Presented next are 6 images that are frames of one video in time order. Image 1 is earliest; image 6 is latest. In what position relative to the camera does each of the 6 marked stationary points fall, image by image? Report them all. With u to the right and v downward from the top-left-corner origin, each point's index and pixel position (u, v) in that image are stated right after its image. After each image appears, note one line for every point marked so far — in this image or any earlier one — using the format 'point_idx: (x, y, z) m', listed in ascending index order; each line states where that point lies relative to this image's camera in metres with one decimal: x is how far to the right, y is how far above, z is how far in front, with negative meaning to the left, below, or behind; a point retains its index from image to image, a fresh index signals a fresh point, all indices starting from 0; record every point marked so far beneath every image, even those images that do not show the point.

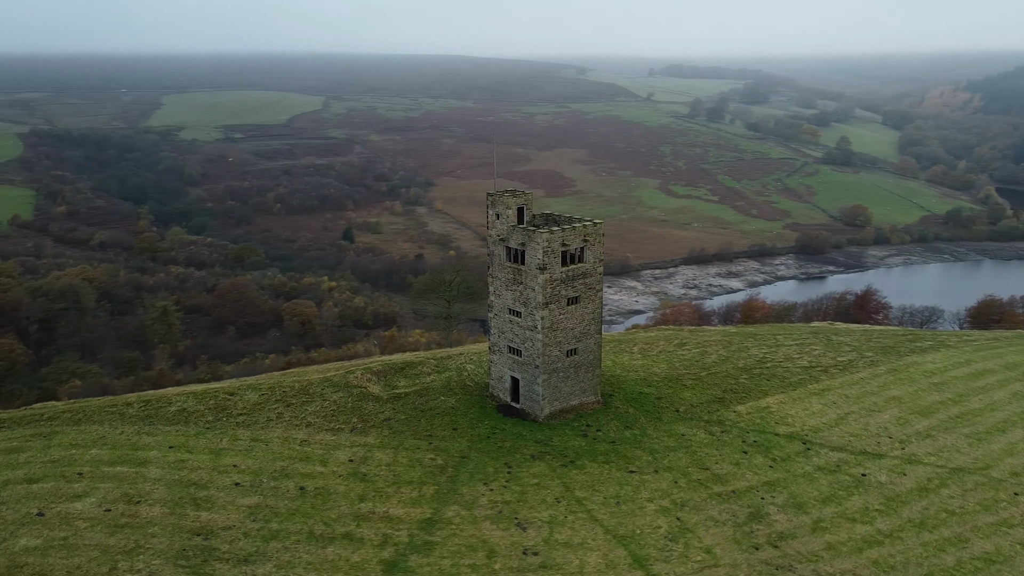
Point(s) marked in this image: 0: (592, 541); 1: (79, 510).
0: (+1.5, -4.8, +15.3) m
1: (-8.2, -4.2, +15.3) m
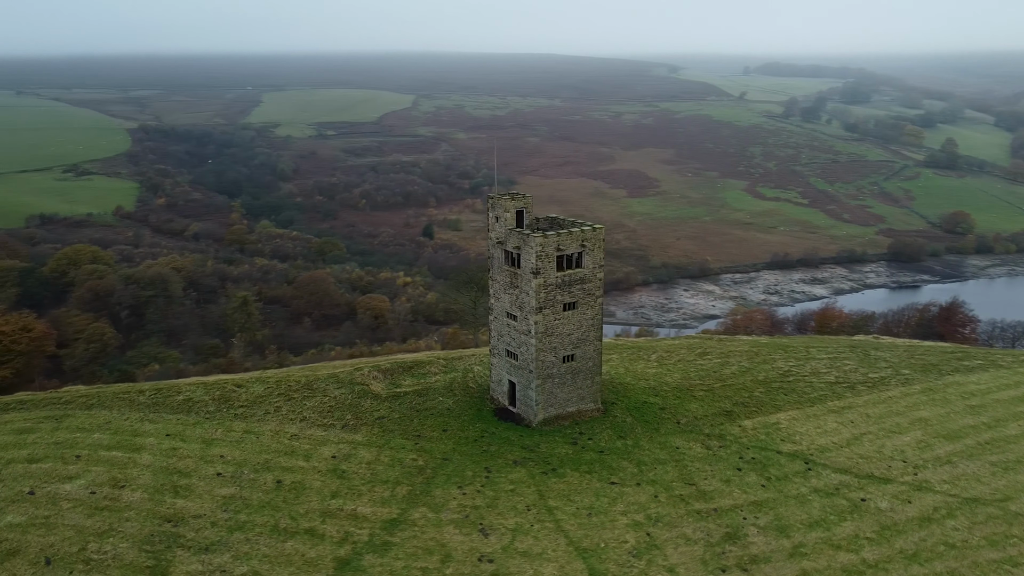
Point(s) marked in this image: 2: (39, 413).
0: (+0.7, -5.0, +15.1) m
1: (-8.9, -4.1, +16.1) m
2: (-11.5, -3.0, +19.6) m
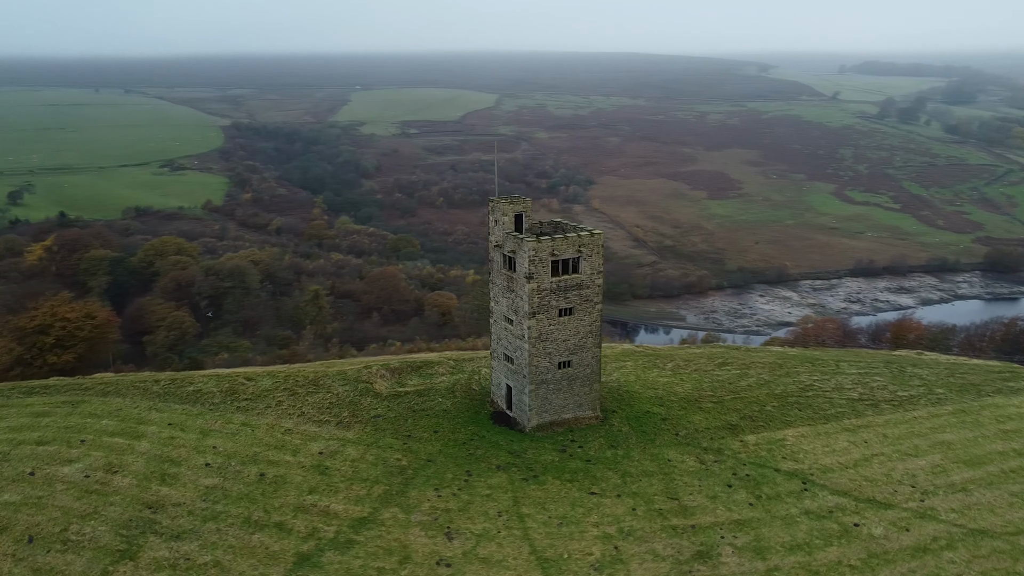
0: (0.0, -5.1, +15.0) m
1: (-9.5, -3.9, +17.0) m
2: (-11.6, -2.8, +20.7) m
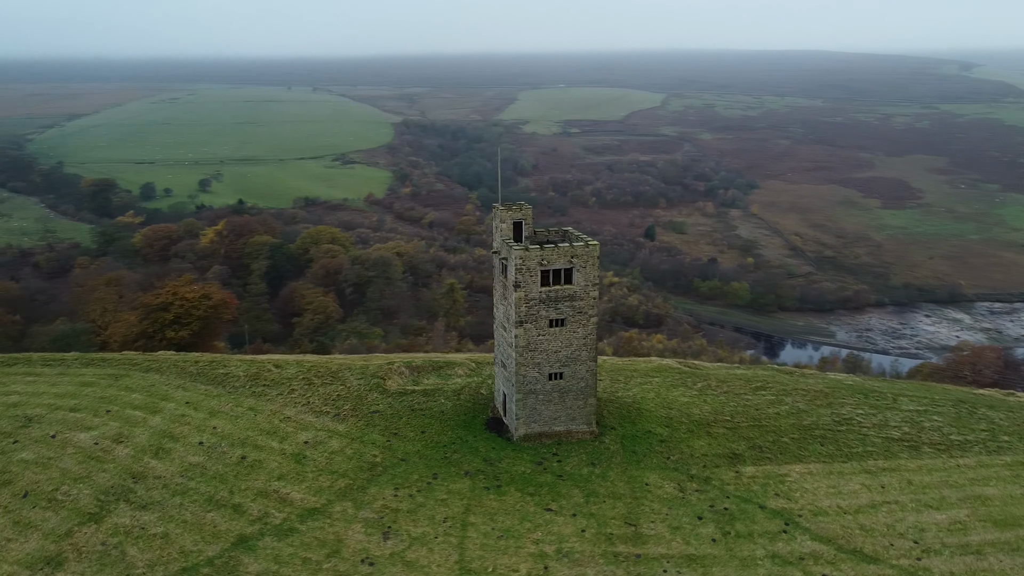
0: (-1.5, -5.2, +15.1) m
1: (-10.2, -3.6, +19.0) m
2: (-11.5, -2.4, +23.0) m
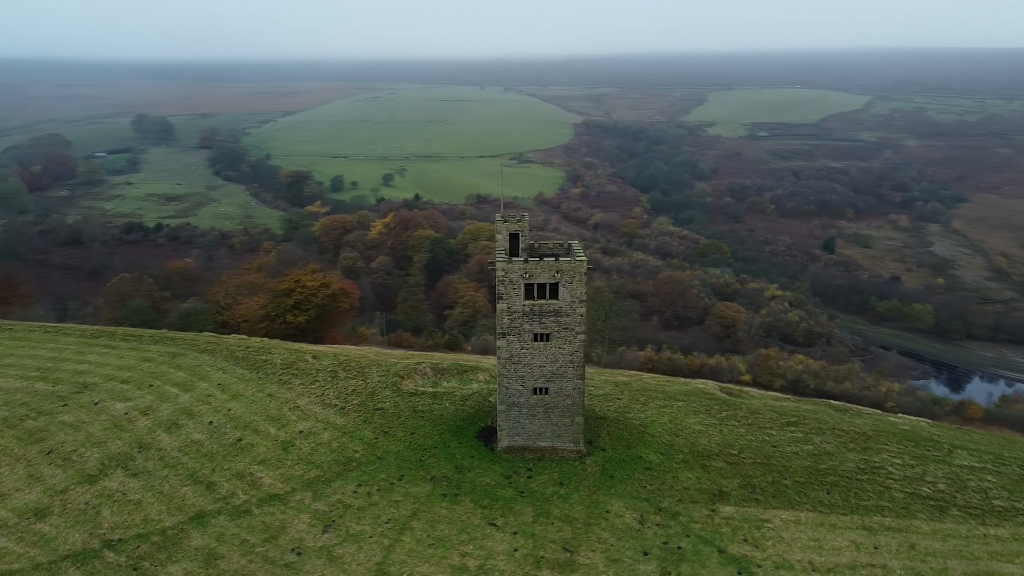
0: (-3.0, -5.4, +15.6) m
1: (-10.6, -3.2, +21.4) m
2: (-10.8, -1.9, +25.6) m
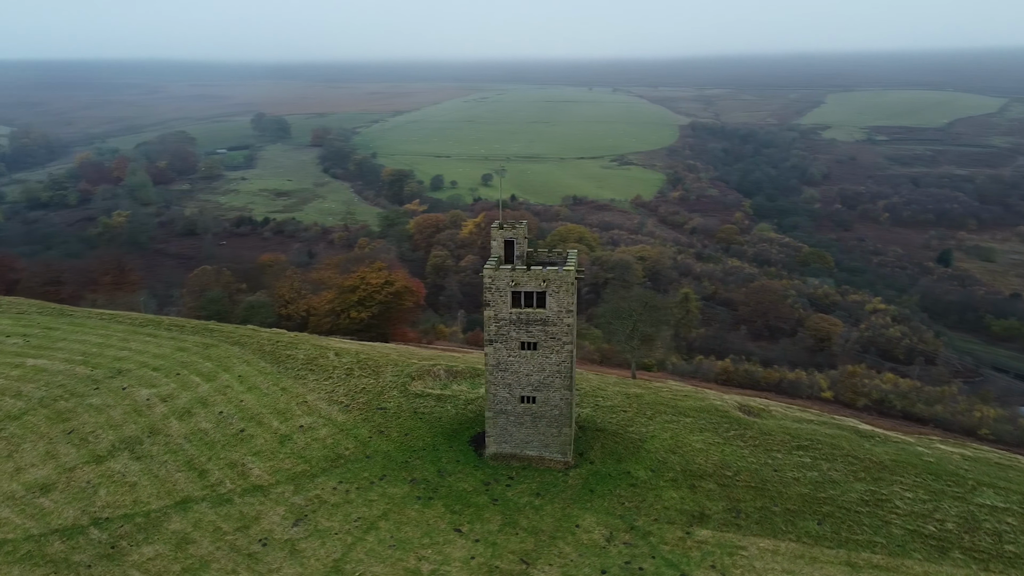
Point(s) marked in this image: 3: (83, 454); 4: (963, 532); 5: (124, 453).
0: (-4.0, -5.4, +16.1) m
1: (-10.6, -3.0, +22.8) m
2: (-10.2, -1.8, +27.0) m
3: (-10.4, -4.0, +19.7) m
4: (+10.1, -5.3, +17.9) m
5: (-9.5, -4.1, +19.7) m
